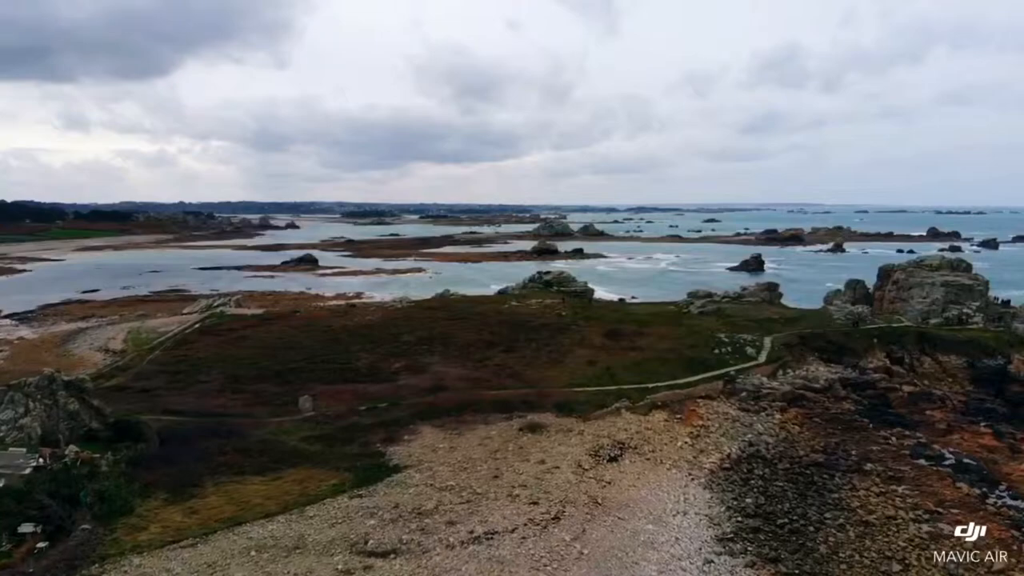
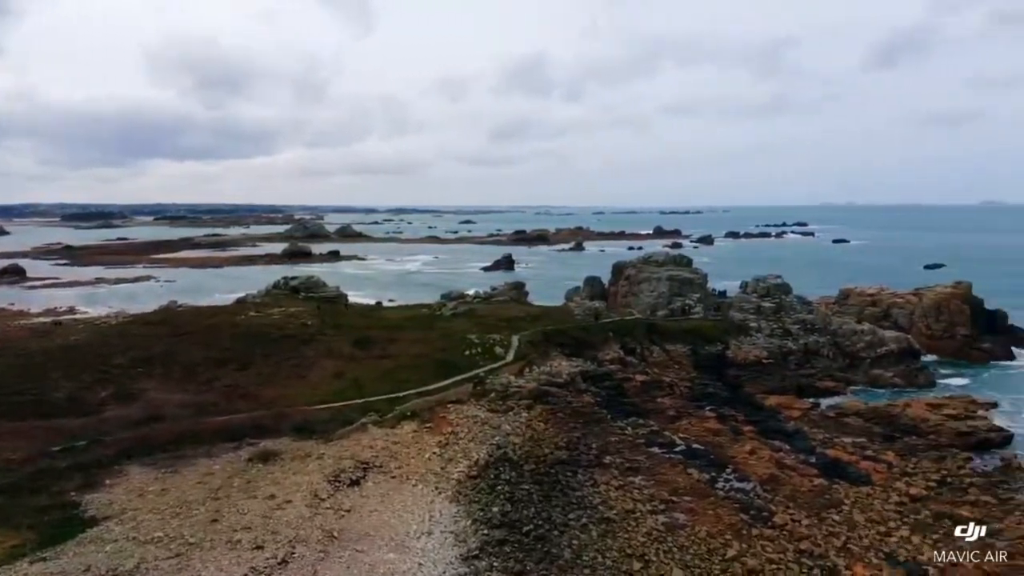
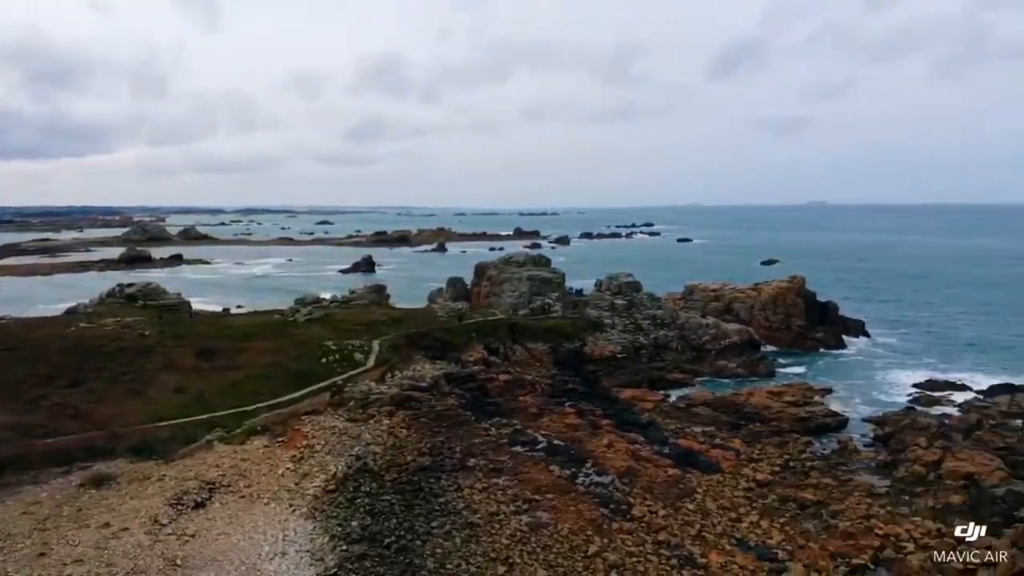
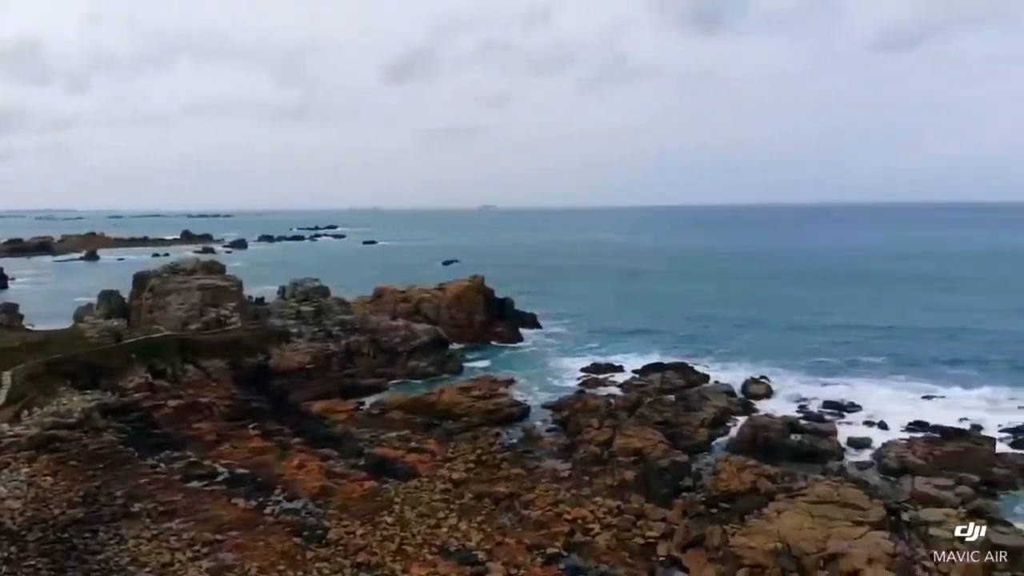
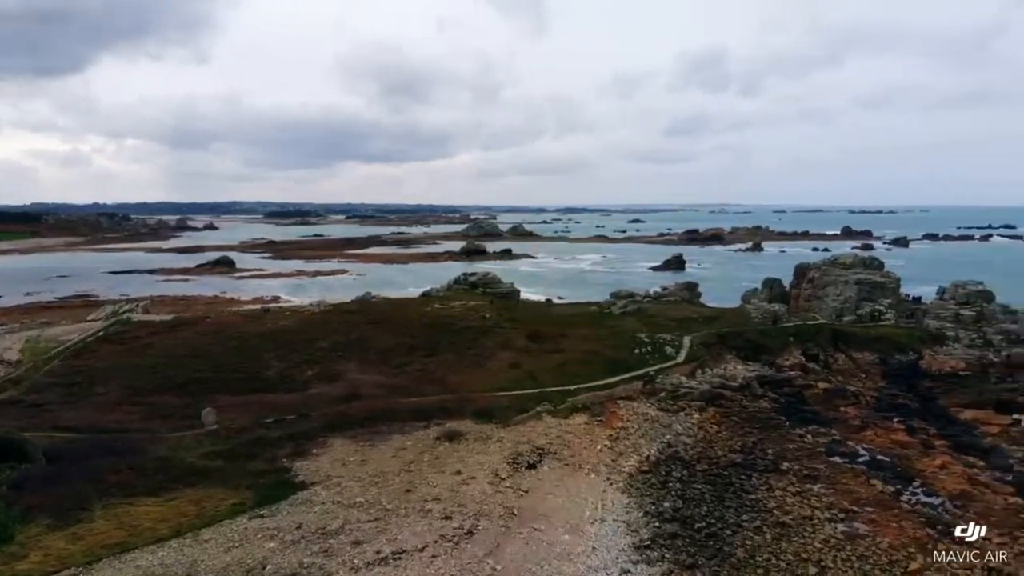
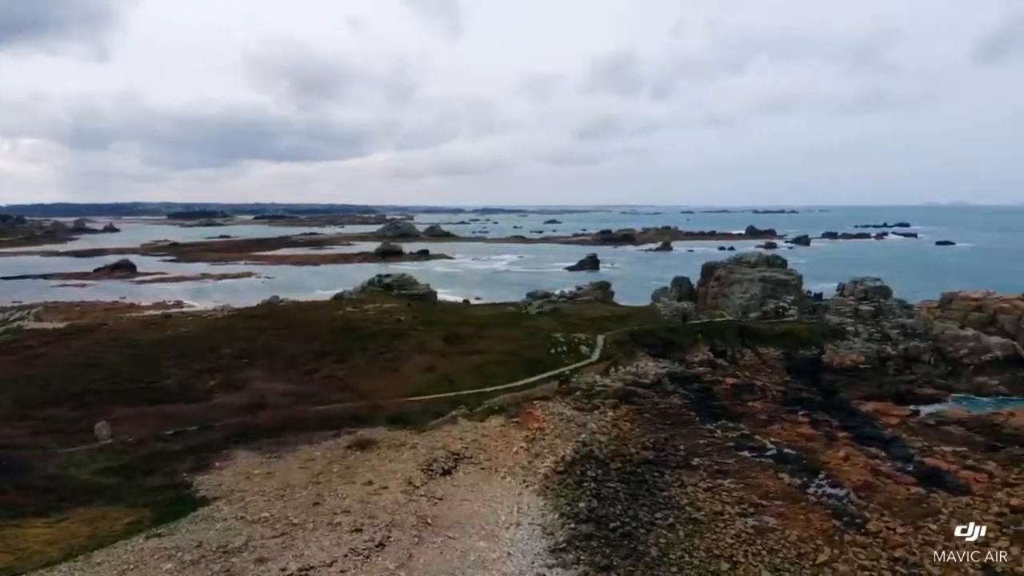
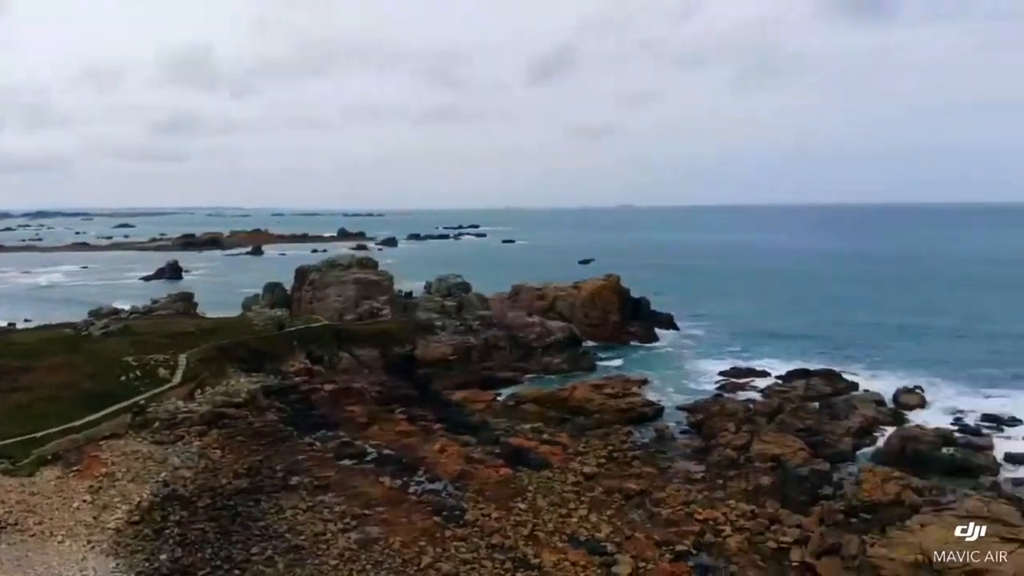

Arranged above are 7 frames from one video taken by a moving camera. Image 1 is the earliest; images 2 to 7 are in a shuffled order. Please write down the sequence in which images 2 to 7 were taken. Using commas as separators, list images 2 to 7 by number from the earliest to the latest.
5, 6, 2, 3, 7, 4
